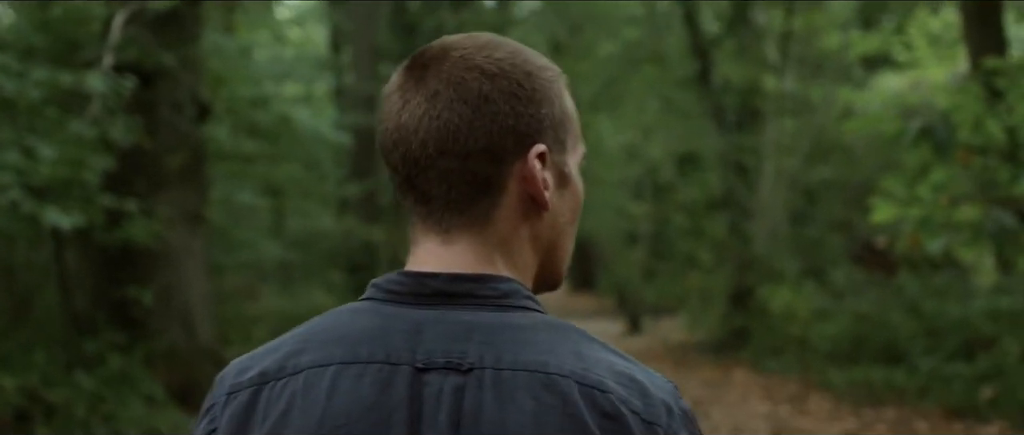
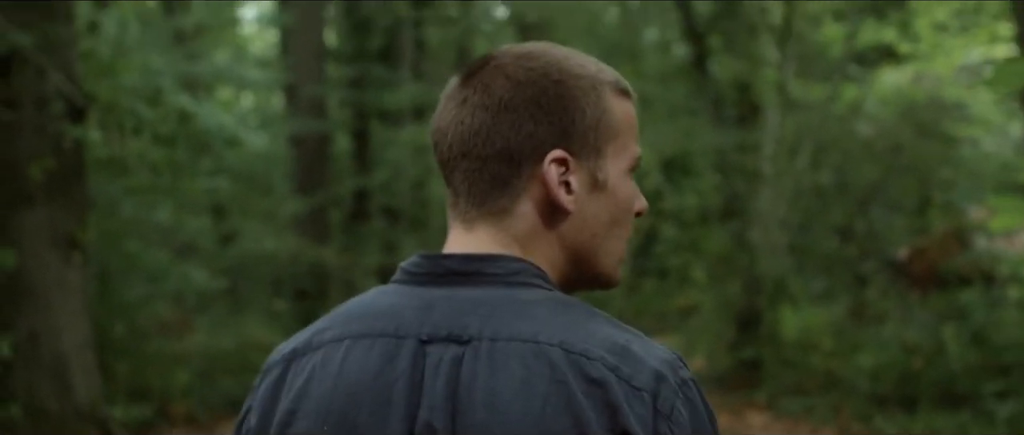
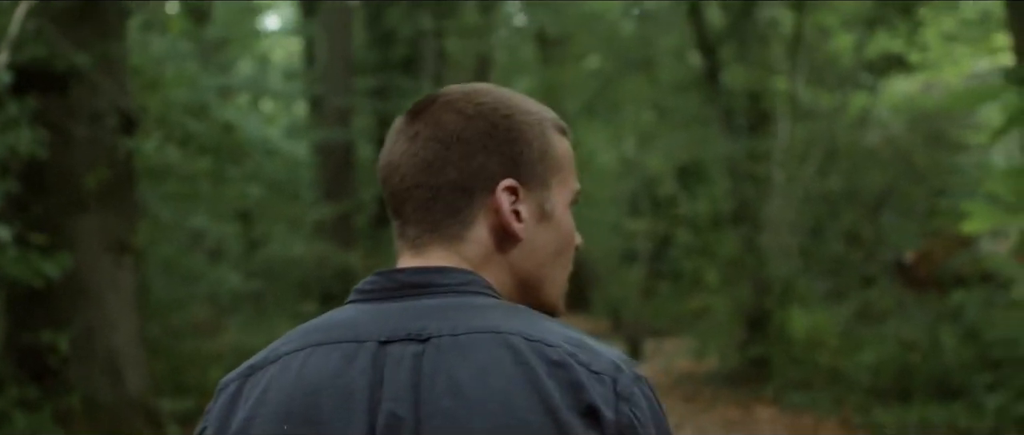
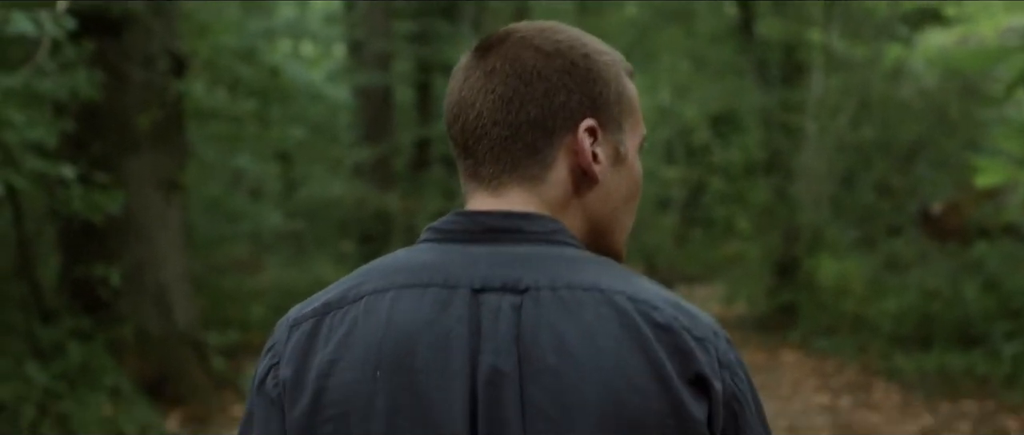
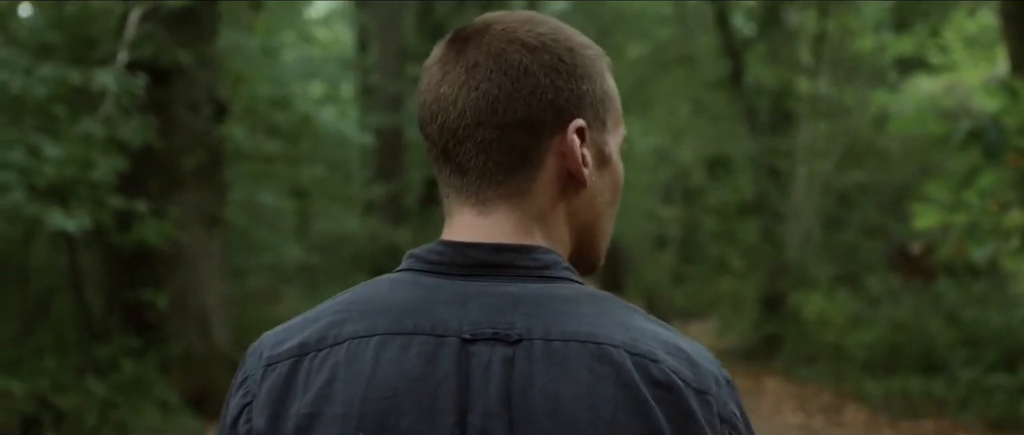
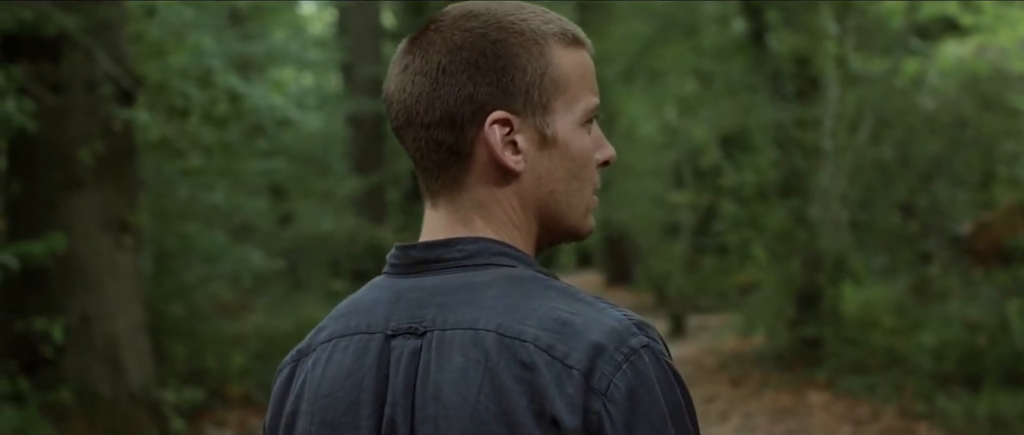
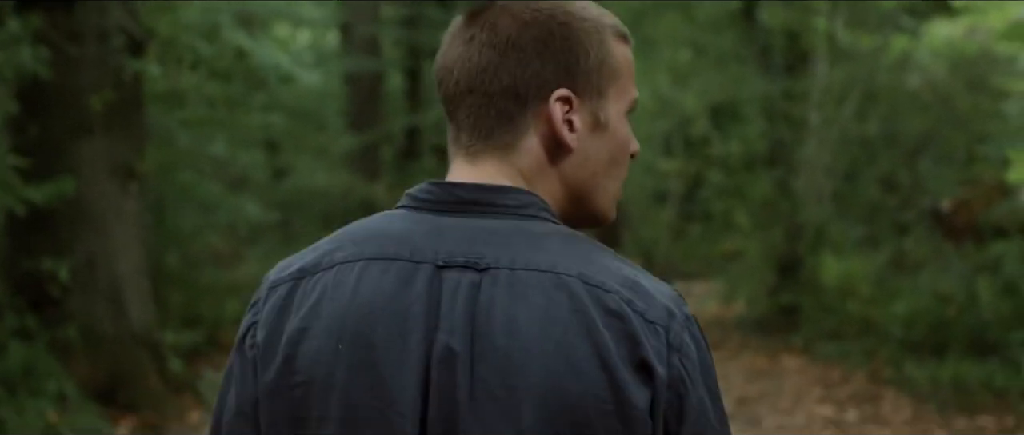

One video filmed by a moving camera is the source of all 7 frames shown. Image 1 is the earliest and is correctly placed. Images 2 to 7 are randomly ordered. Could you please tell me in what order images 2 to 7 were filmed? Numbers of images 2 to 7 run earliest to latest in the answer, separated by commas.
5, 4, 3, 7, 2, 6
